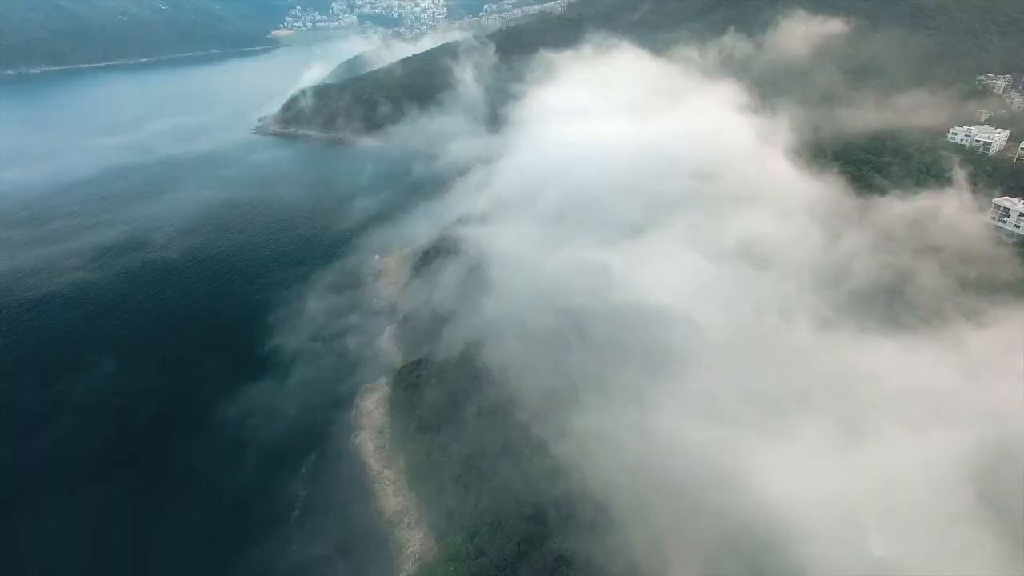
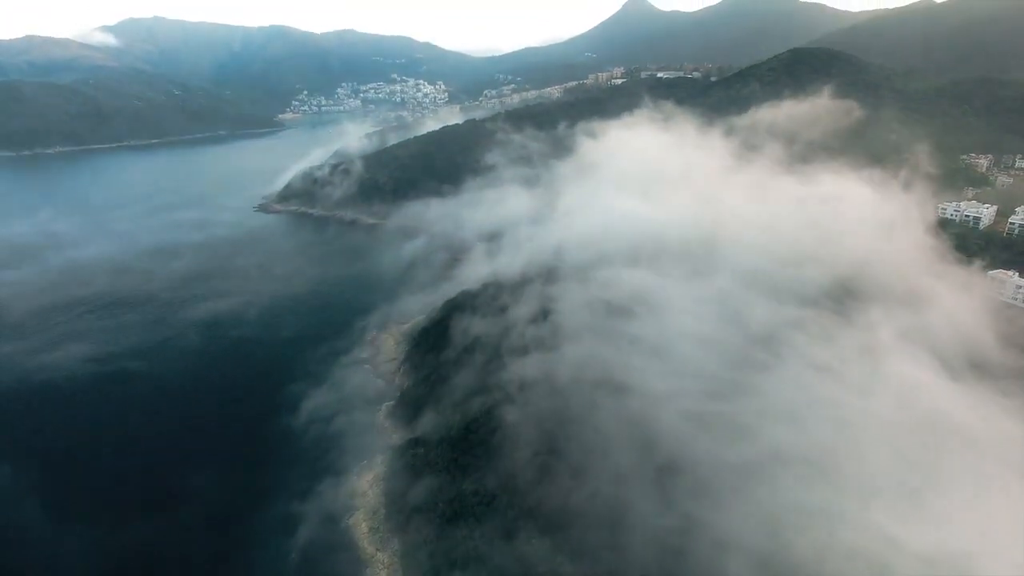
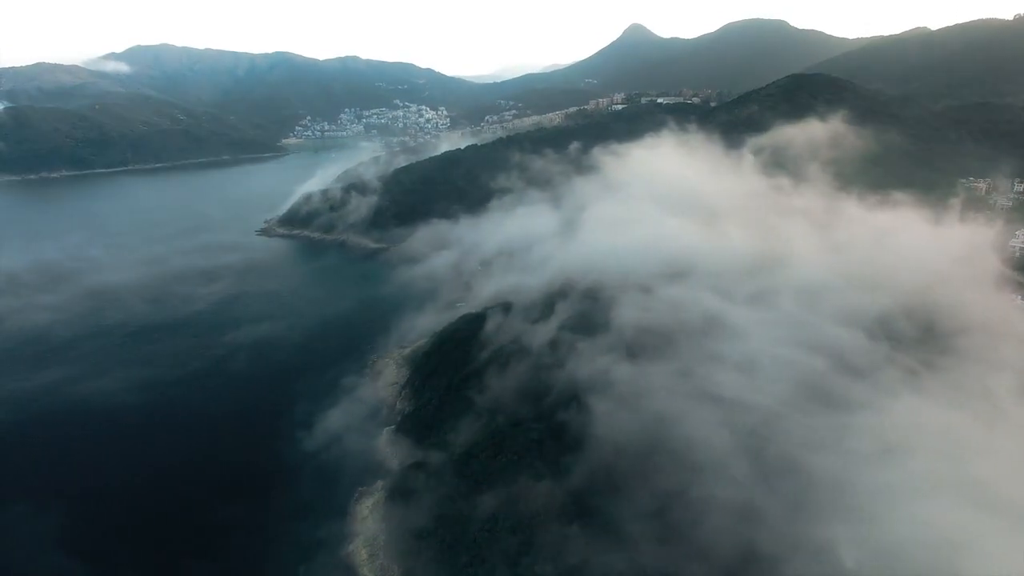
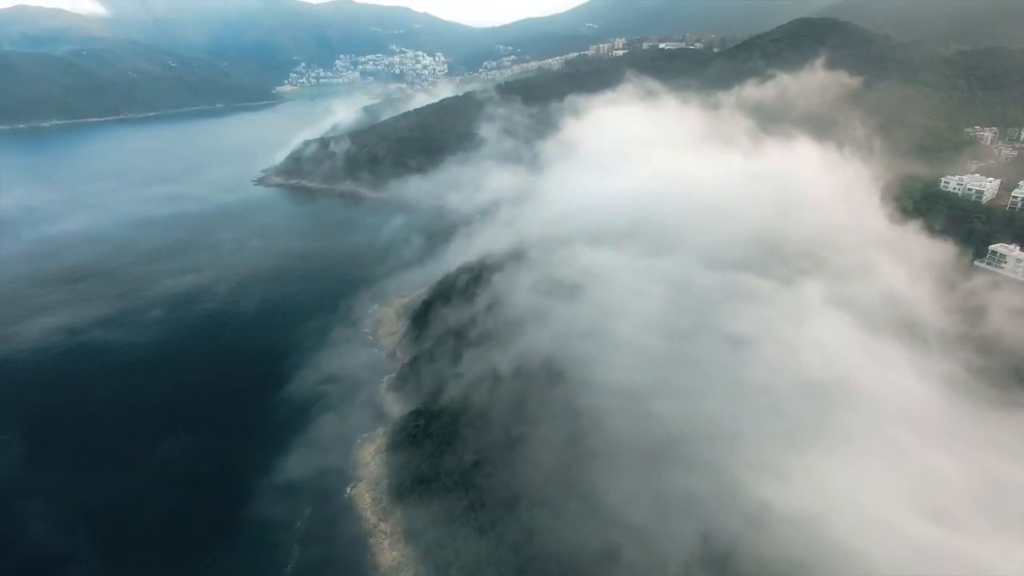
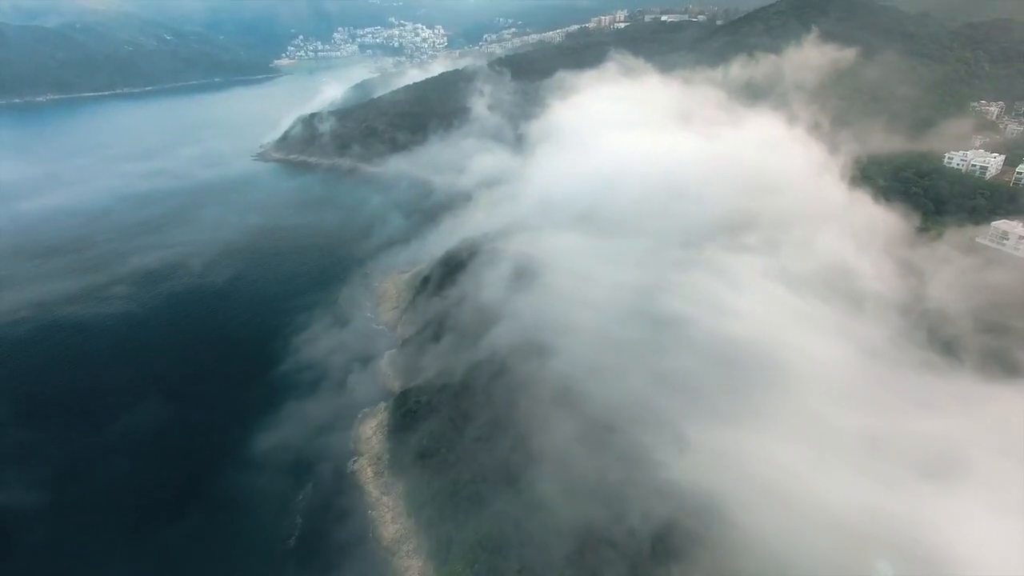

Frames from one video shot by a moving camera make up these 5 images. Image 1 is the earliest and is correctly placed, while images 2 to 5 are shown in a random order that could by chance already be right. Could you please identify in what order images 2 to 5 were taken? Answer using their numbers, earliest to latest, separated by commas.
5, 4, 2, 3
